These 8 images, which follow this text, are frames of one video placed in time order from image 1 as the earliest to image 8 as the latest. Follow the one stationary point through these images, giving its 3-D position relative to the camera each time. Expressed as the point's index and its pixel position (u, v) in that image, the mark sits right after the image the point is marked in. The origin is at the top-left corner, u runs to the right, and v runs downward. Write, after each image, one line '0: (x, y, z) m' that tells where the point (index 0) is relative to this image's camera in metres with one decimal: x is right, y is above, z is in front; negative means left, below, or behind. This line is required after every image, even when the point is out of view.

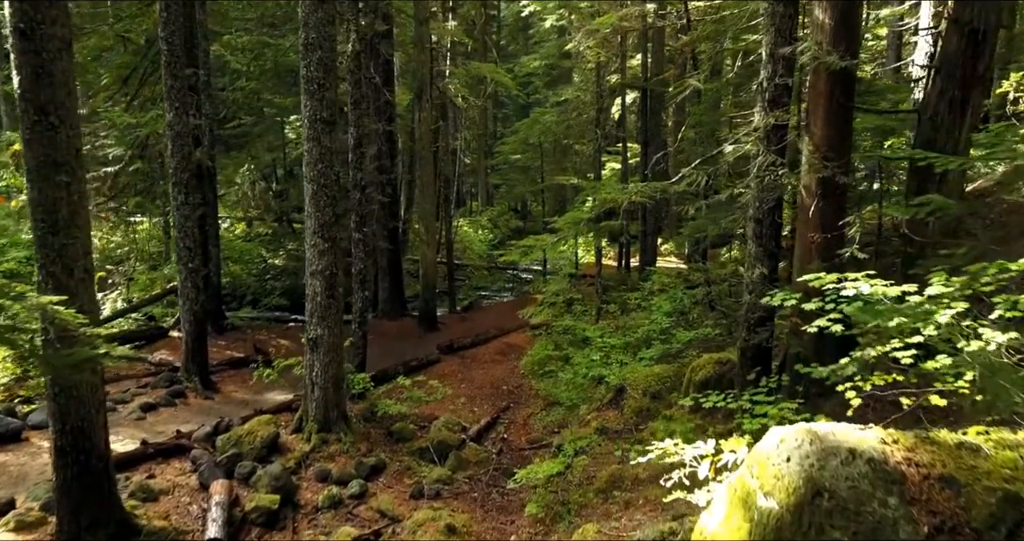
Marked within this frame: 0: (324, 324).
0: (-2.8, -0.8, +9.0) m
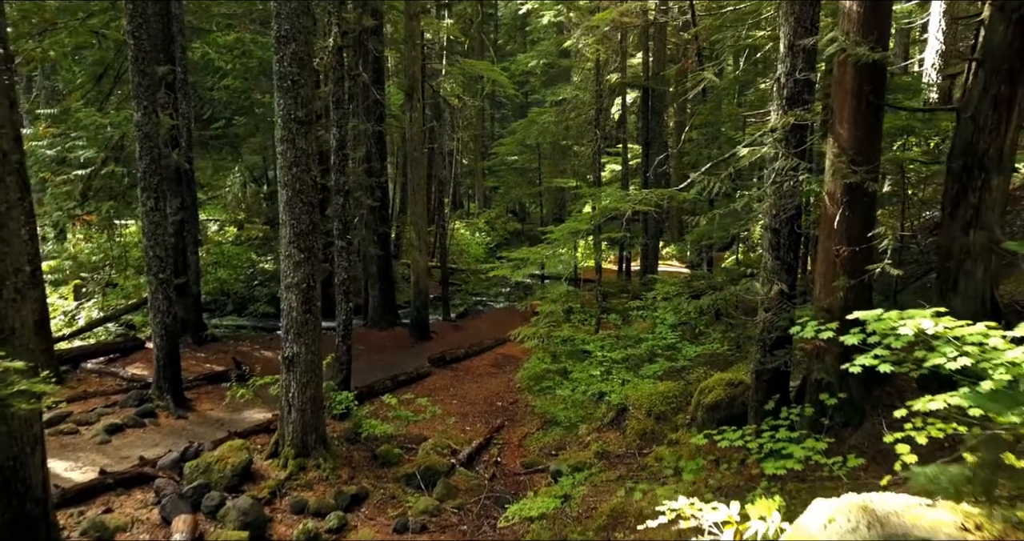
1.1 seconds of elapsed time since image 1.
0: (-2.9, -1.0, +8.3) m
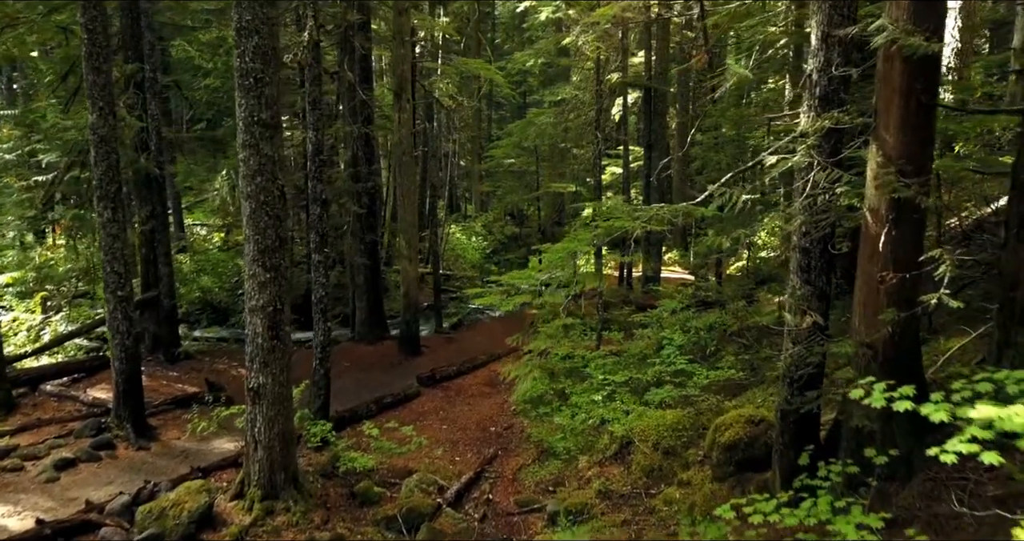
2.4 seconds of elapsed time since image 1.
0: (-3.0, -1.2, +7.4) m
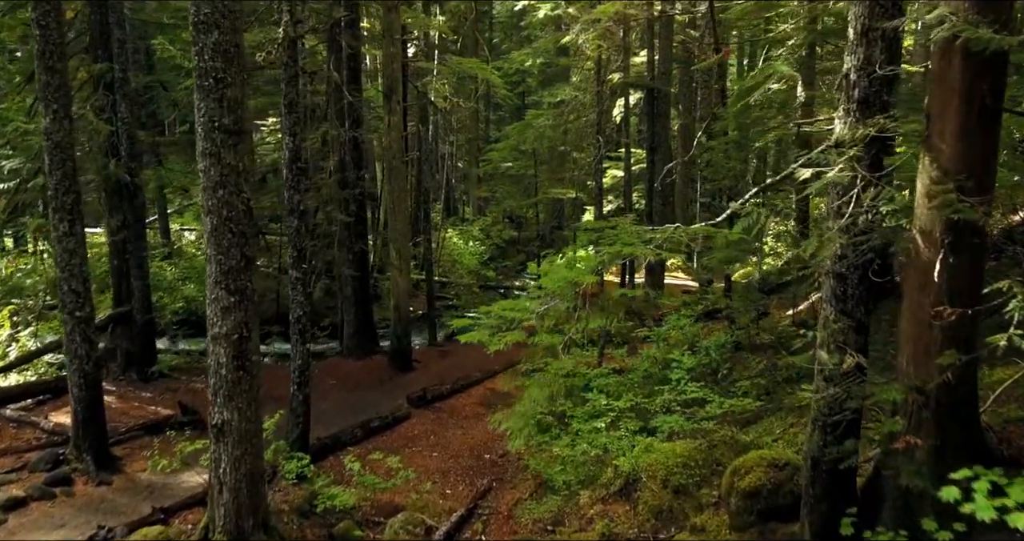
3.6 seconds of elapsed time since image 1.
0: (-3.0, -1.5, +6.6) m
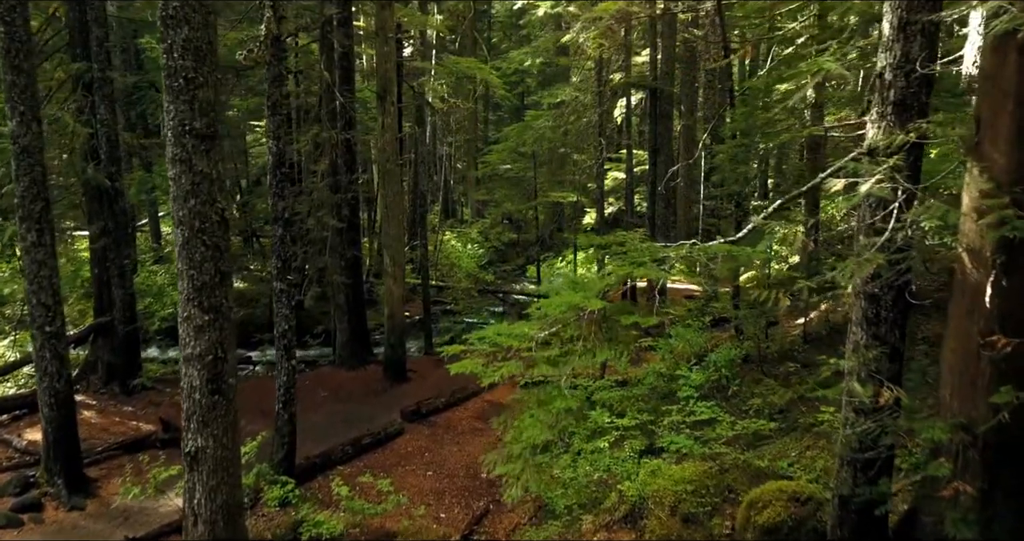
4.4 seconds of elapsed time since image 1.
0: (-3.1, -1.6, +6.1) m
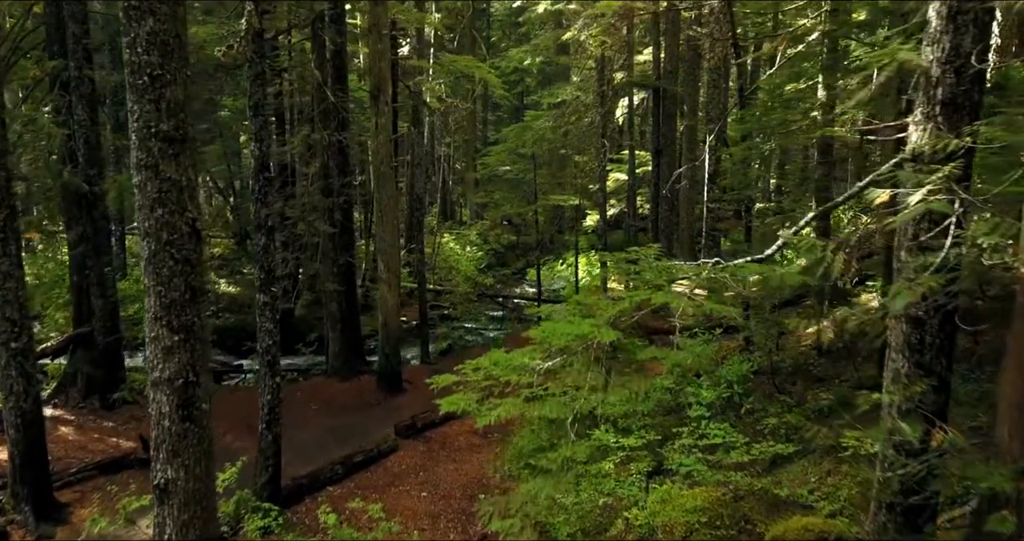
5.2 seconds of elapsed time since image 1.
0: (-3.1, -1.7, +5.6) m
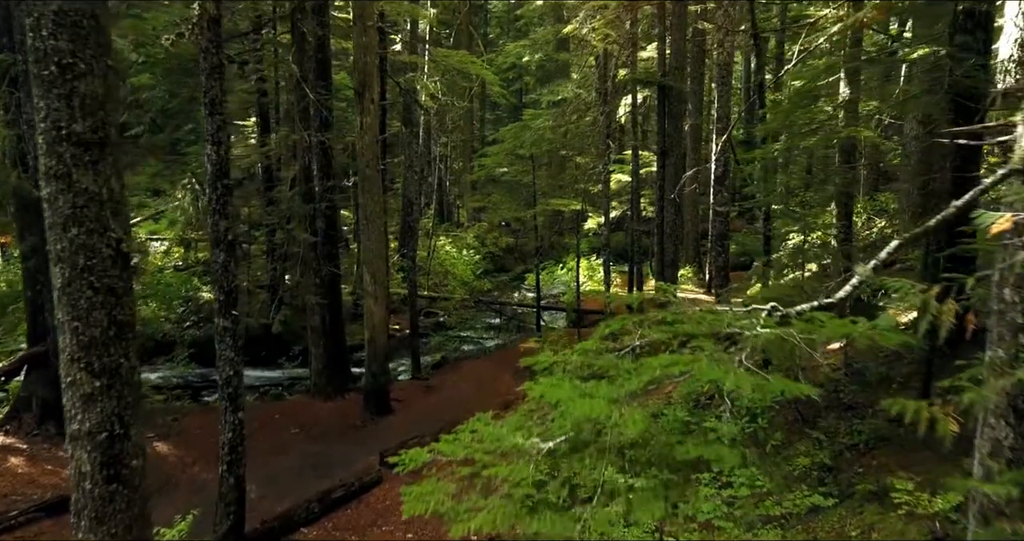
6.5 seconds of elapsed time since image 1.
0: (-3.1, -2.0, +4.7) m
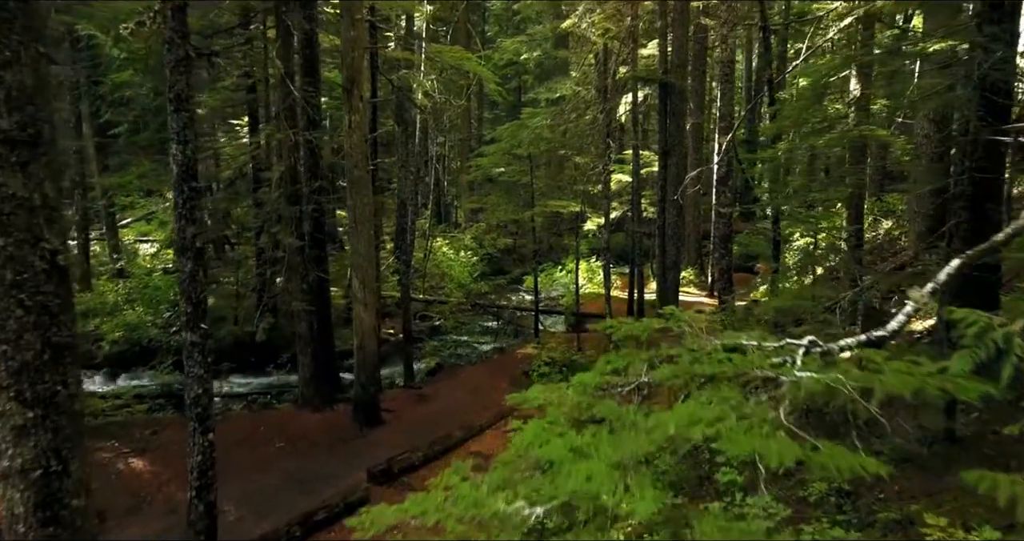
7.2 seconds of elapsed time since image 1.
0: (-3.2, -2.1, +4.1) m
